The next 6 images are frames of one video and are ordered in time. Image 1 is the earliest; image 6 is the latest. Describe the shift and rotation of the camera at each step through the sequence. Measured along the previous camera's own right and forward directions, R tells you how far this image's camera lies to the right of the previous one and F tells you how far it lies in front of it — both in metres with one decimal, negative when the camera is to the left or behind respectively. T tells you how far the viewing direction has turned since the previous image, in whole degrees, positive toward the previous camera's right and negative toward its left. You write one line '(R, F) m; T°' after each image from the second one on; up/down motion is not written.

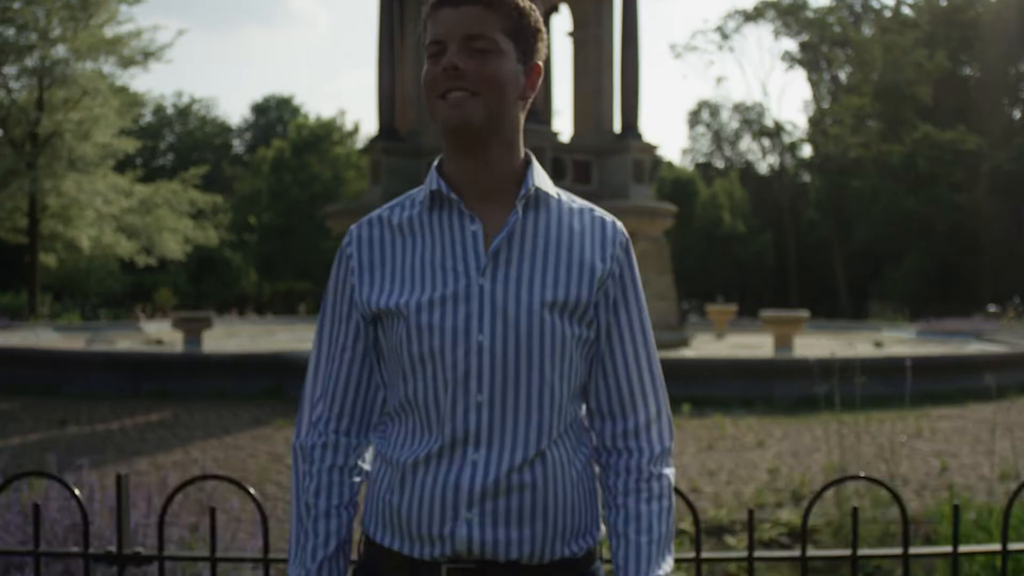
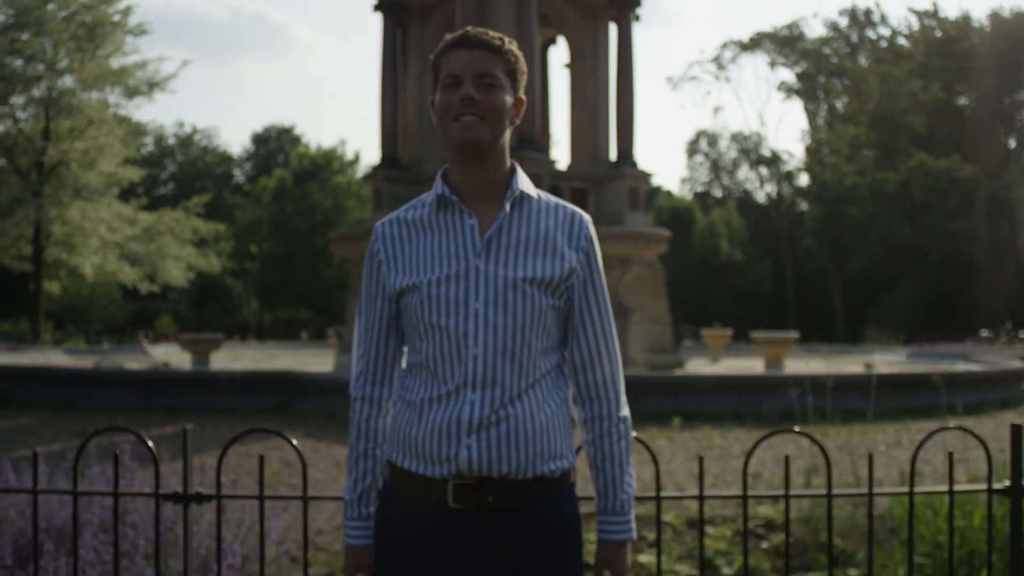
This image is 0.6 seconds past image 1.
(0.0, -0.5) m; 0°
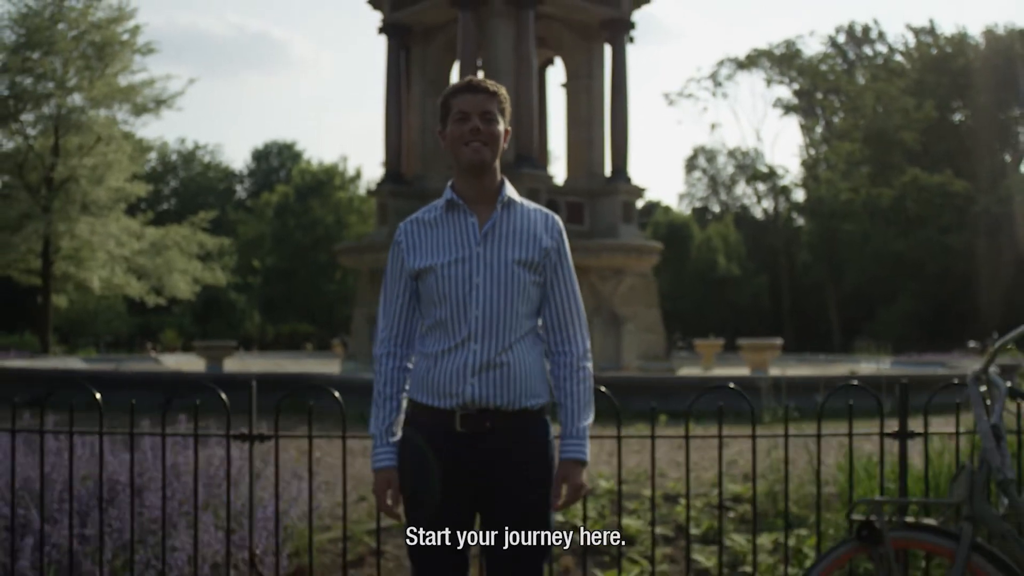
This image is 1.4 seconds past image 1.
(0.0, -0.8) m; 0°
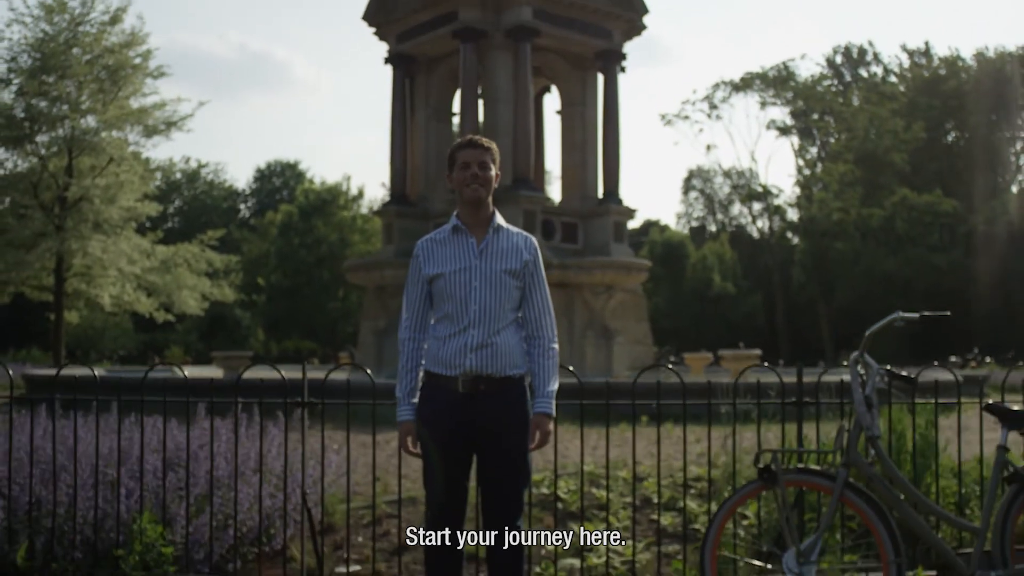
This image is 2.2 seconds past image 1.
(0.0, -1.2) m; 0°
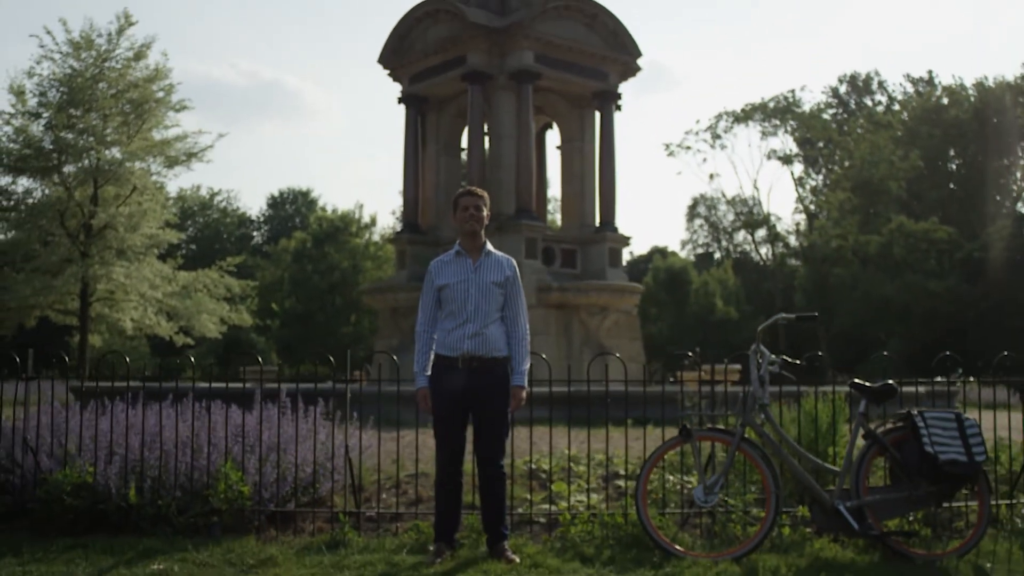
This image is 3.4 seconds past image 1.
(+0.1, -1.7) m; 0°
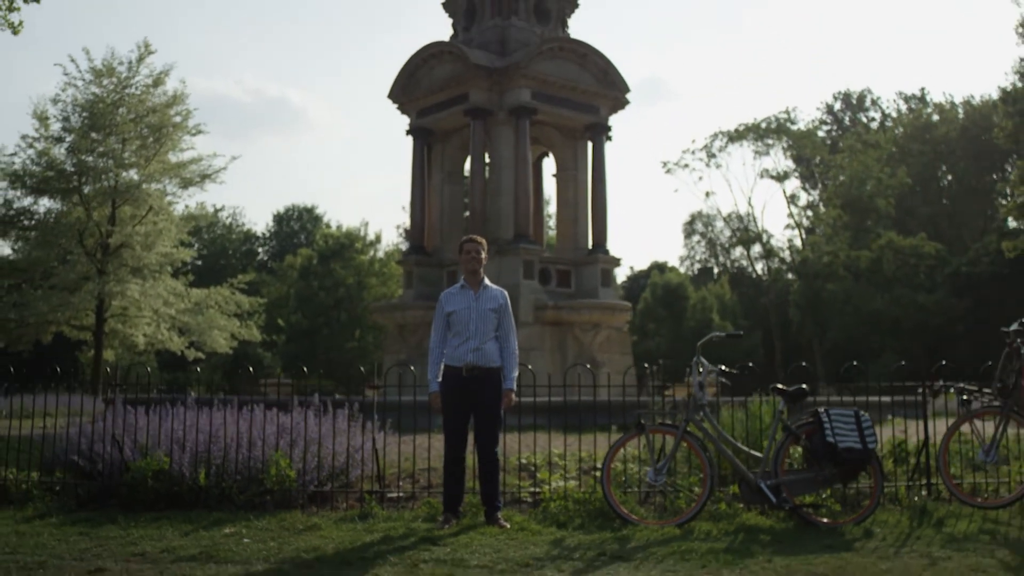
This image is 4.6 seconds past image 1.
(+0.1, -1.7) m; 0°
